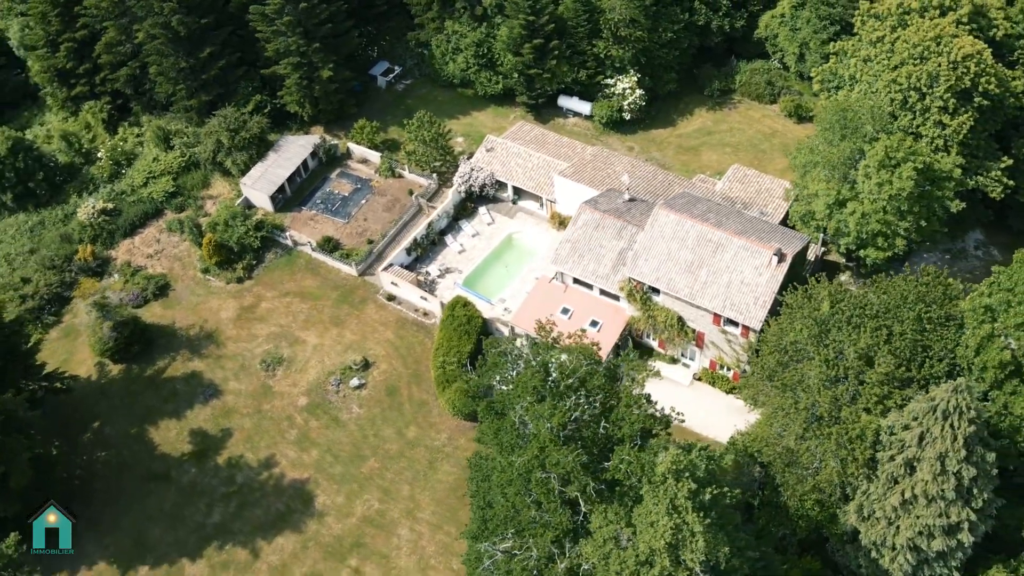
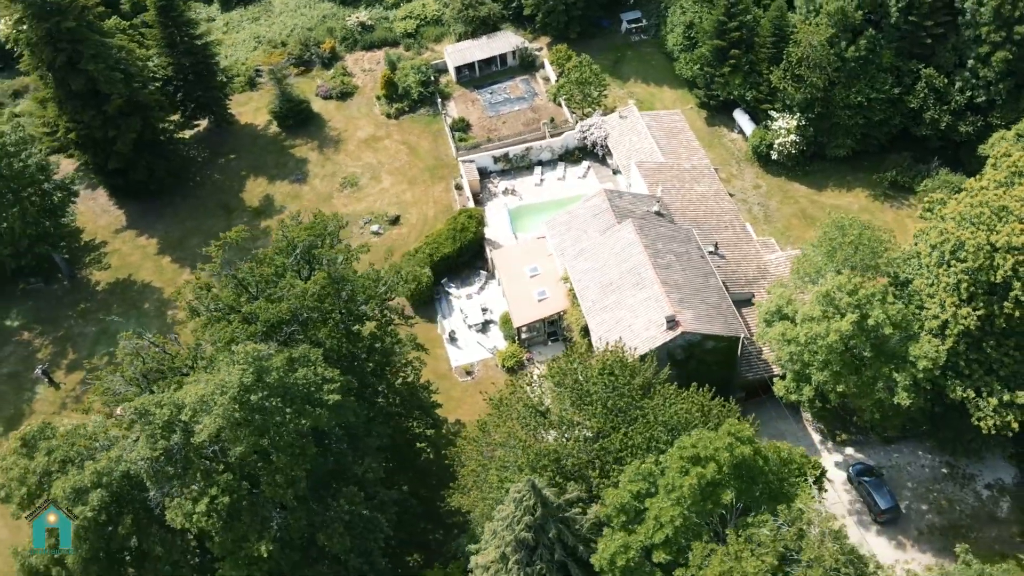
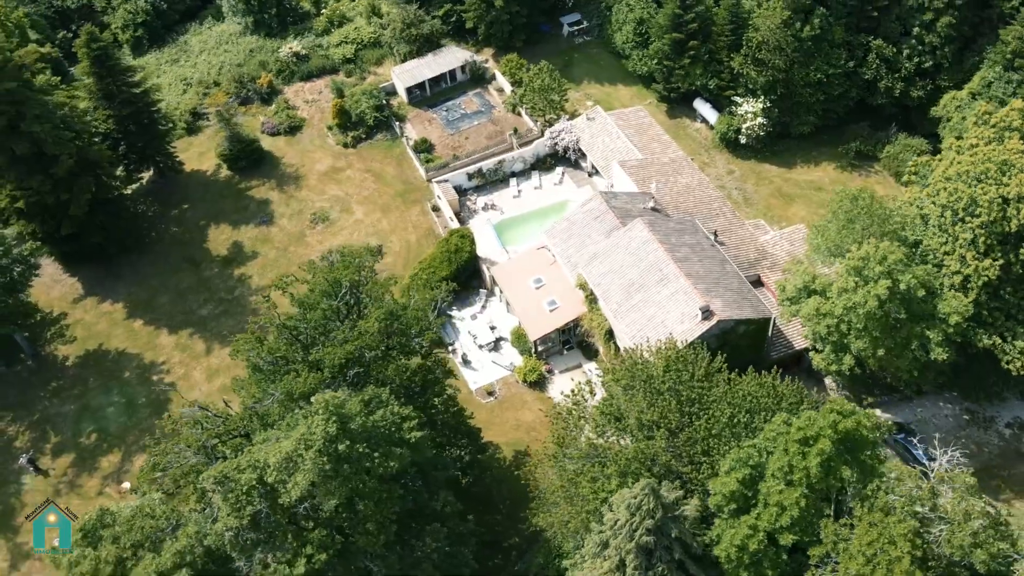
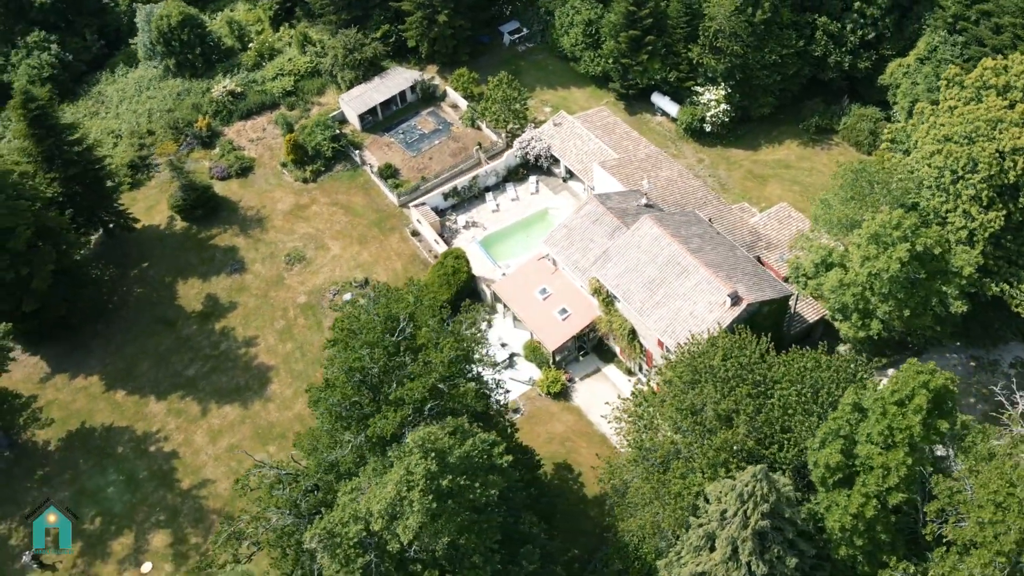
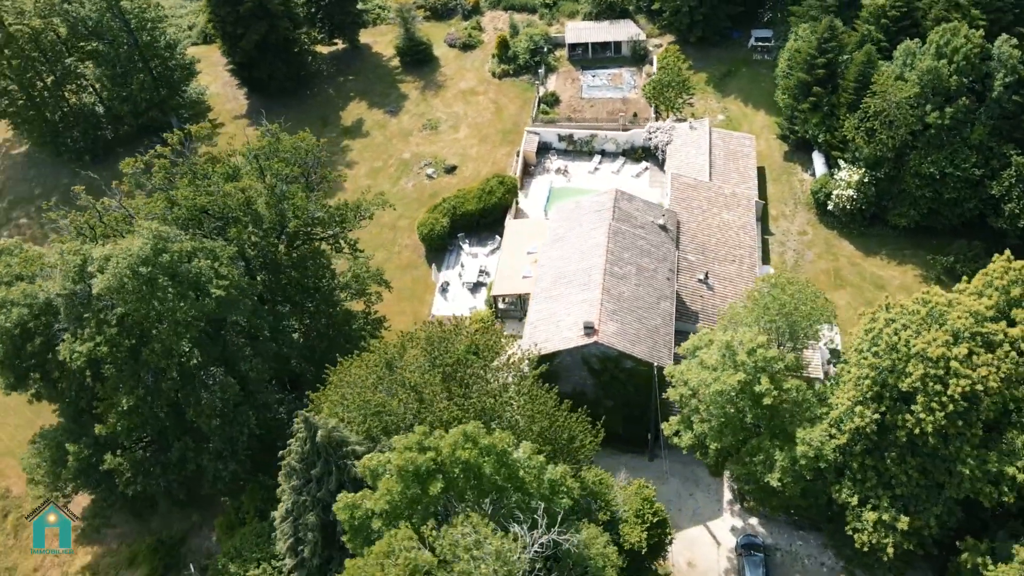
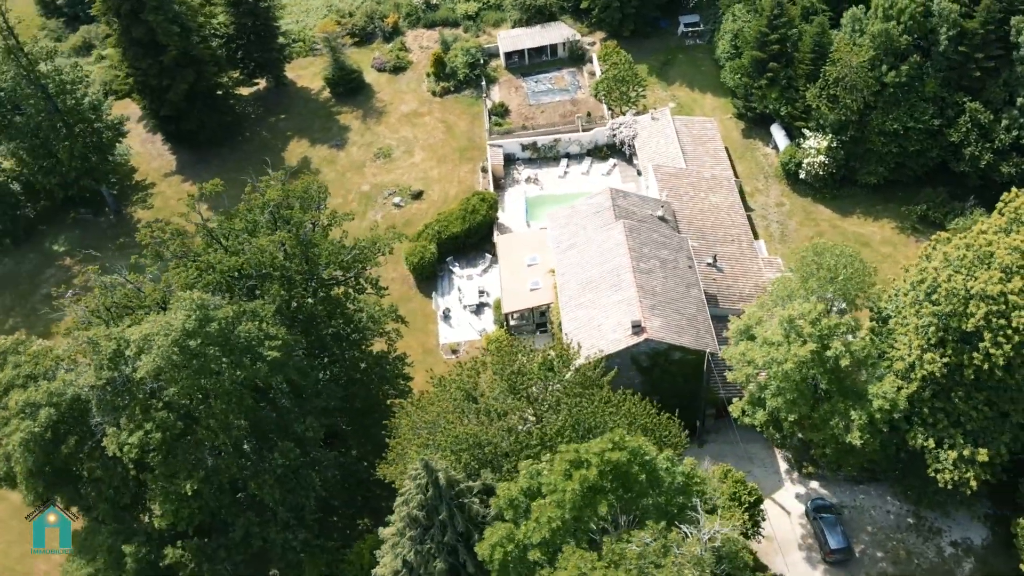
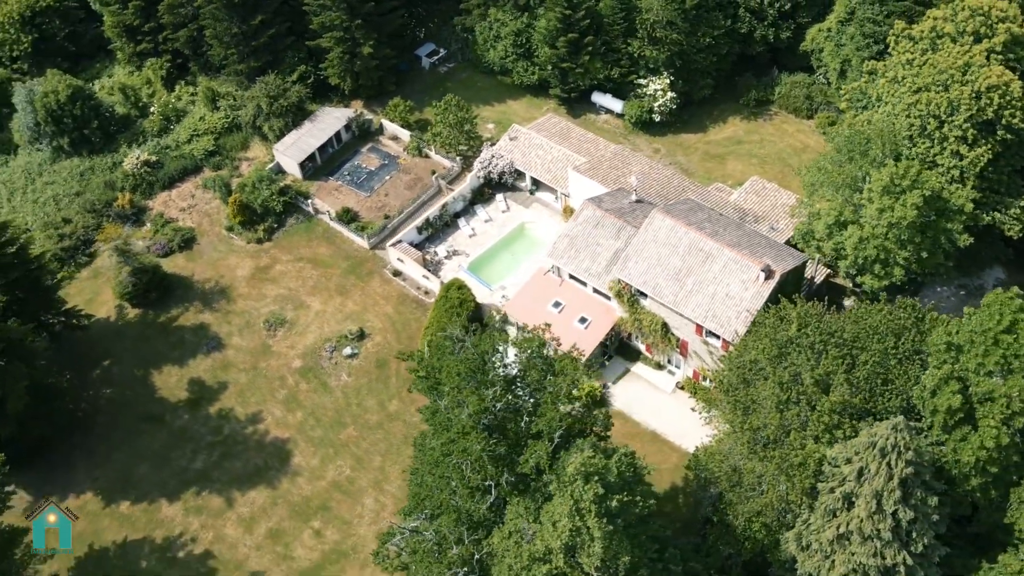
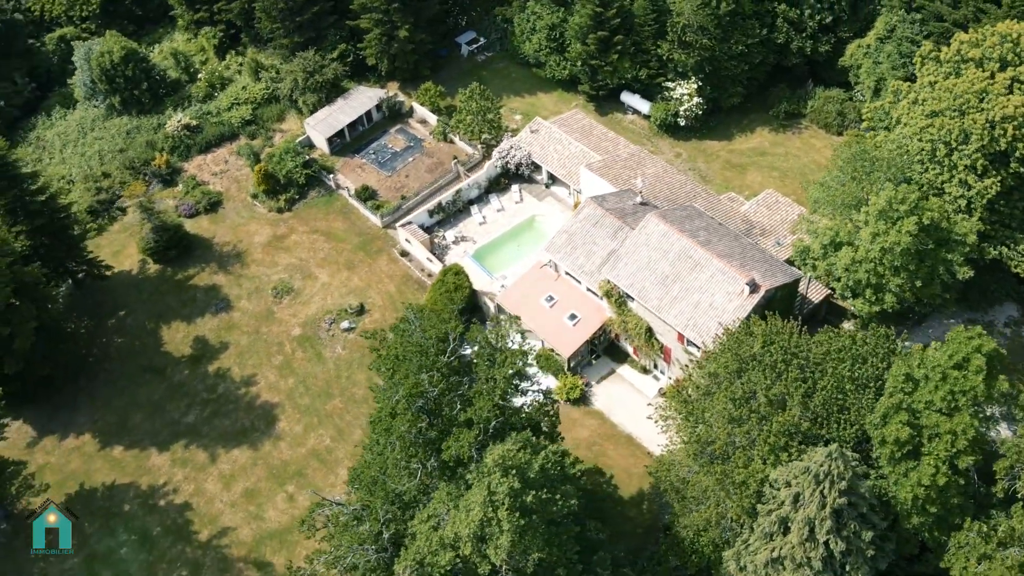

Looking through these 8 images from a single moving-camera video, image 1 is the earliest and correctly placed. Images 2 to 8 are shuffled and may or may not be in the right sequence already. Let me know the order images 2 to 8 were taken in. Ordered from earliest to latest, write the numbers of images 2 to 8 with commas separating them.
7, 8, 4, 3, 2, 6, 5
